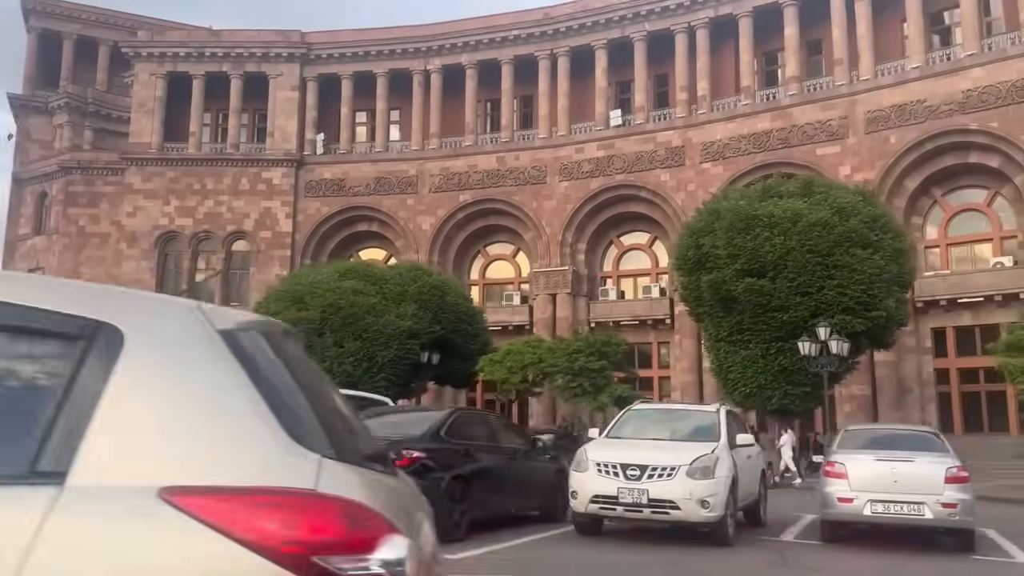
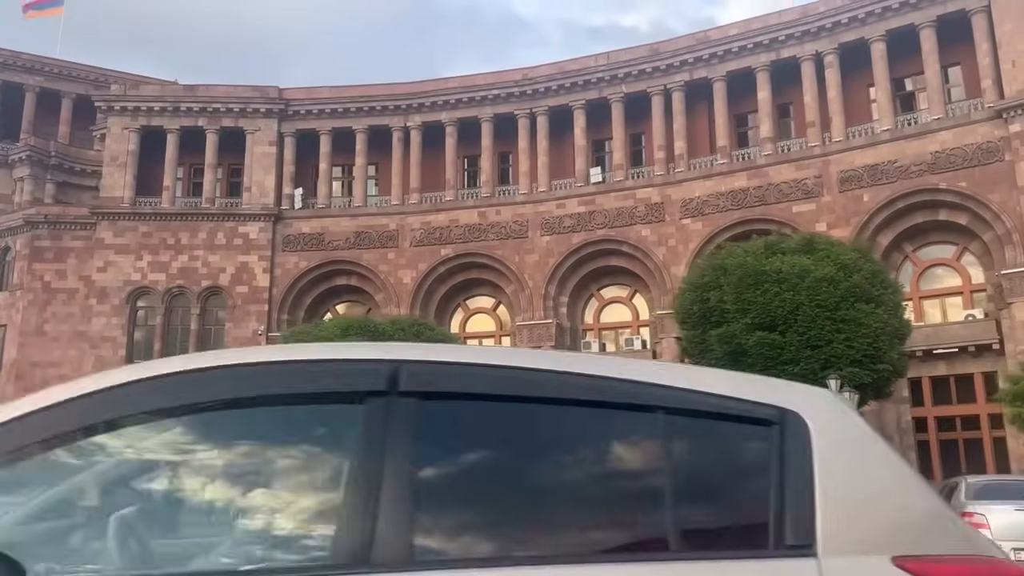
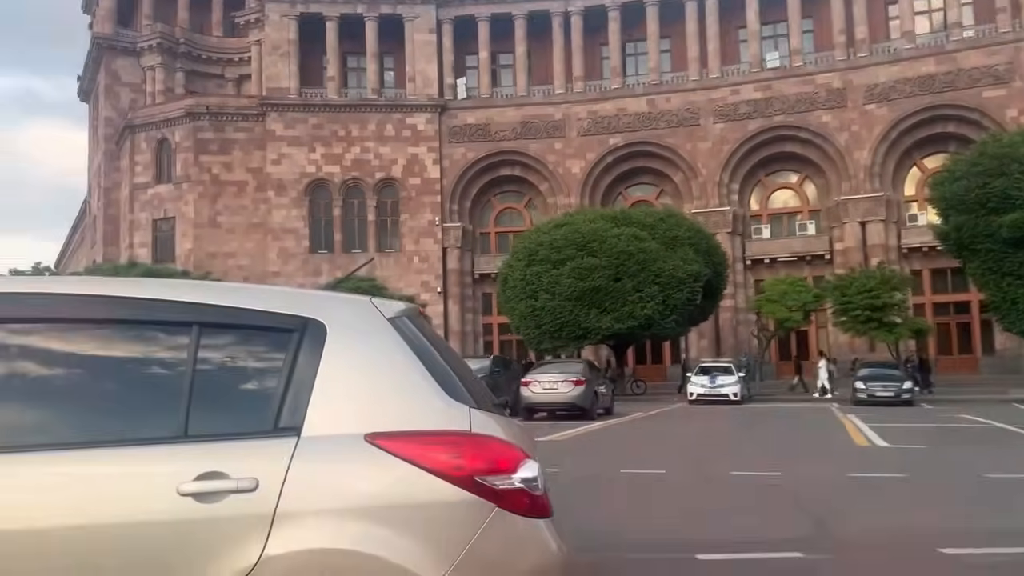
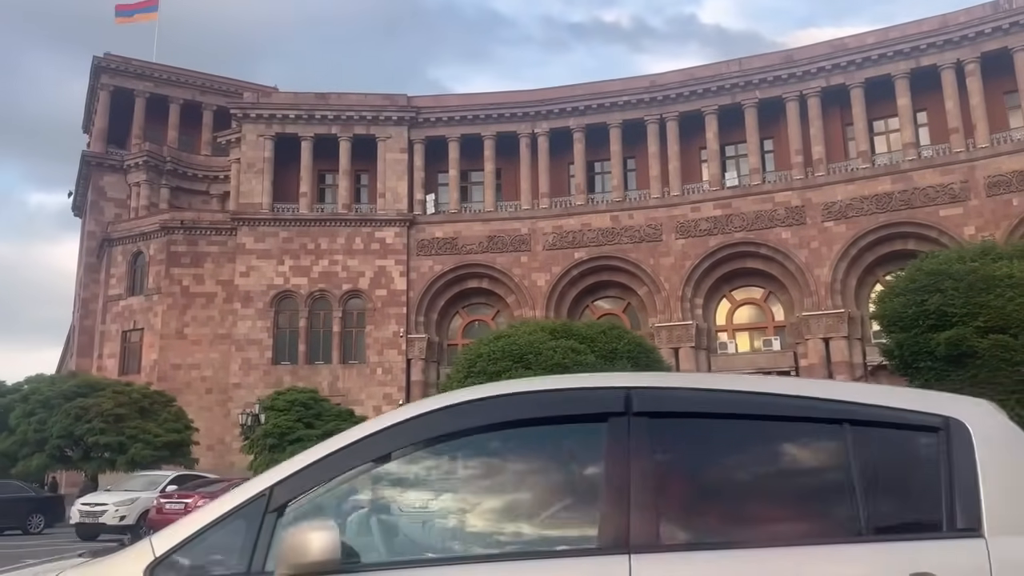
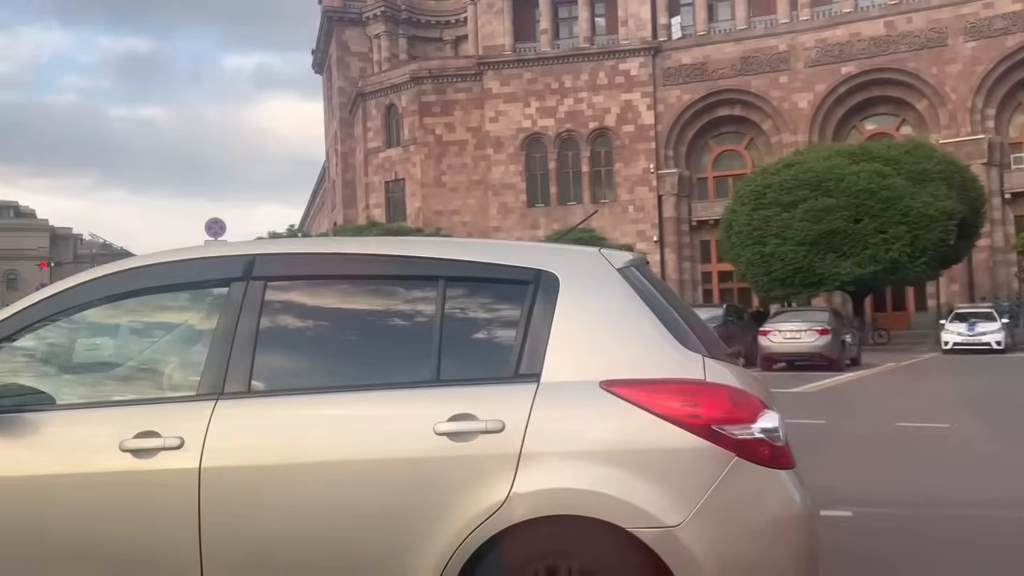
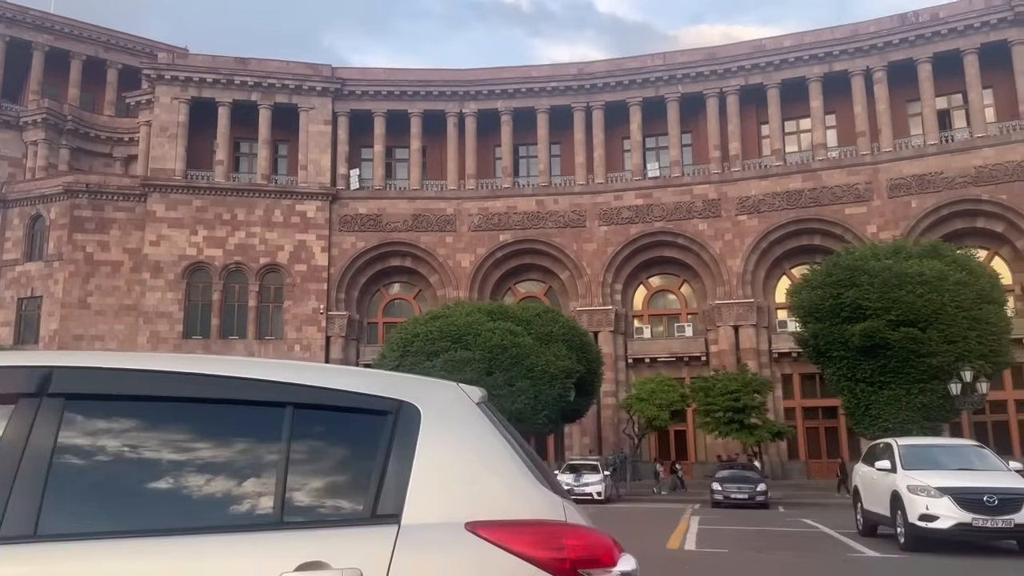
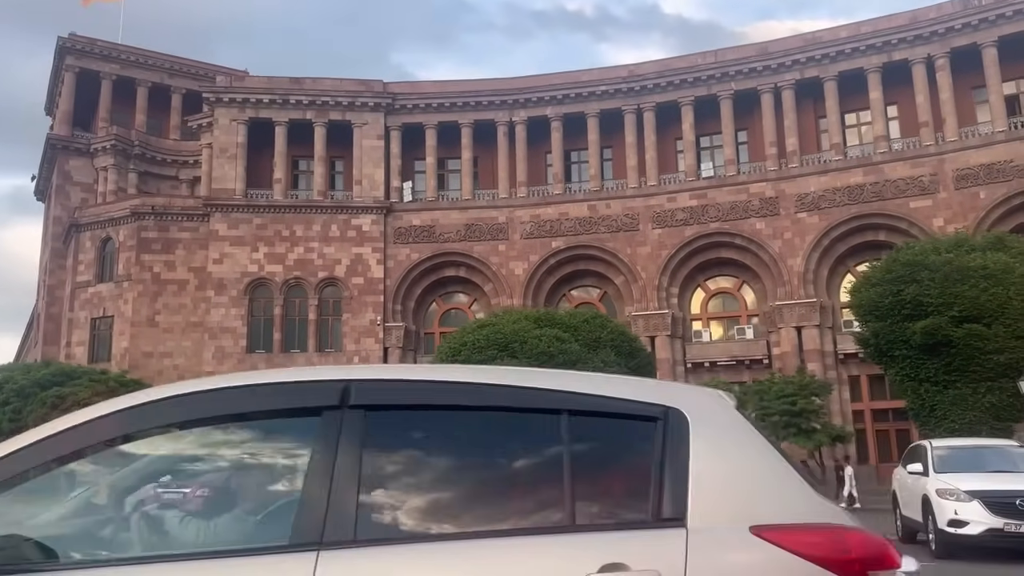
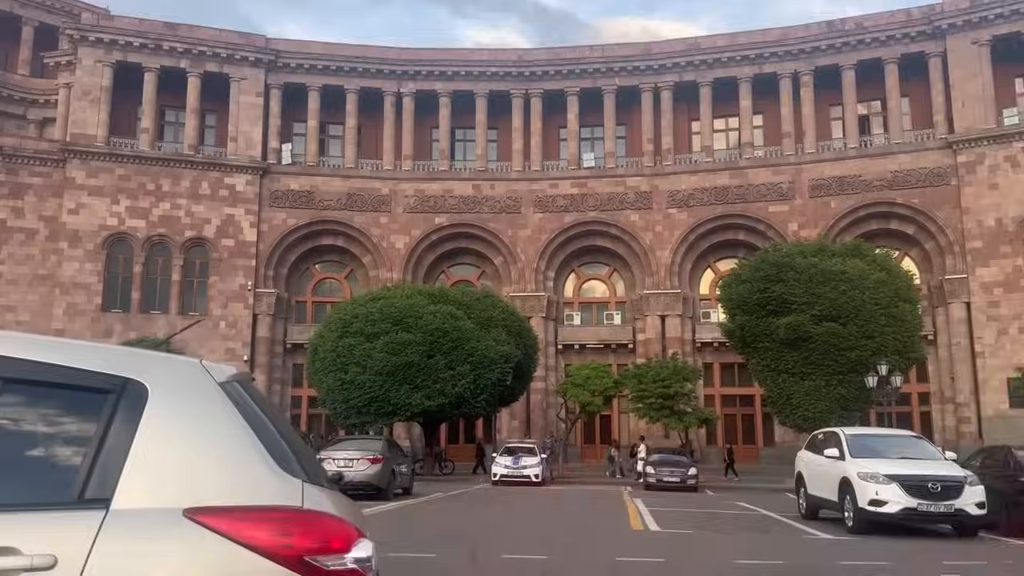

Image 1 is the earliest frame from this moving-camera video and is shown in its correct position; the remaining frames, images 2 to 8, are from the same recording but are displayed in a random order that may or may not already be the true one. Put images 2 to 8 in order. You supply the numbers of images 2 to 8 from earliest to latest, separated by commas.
2, 4, 7, 6, 8, 3, 5
